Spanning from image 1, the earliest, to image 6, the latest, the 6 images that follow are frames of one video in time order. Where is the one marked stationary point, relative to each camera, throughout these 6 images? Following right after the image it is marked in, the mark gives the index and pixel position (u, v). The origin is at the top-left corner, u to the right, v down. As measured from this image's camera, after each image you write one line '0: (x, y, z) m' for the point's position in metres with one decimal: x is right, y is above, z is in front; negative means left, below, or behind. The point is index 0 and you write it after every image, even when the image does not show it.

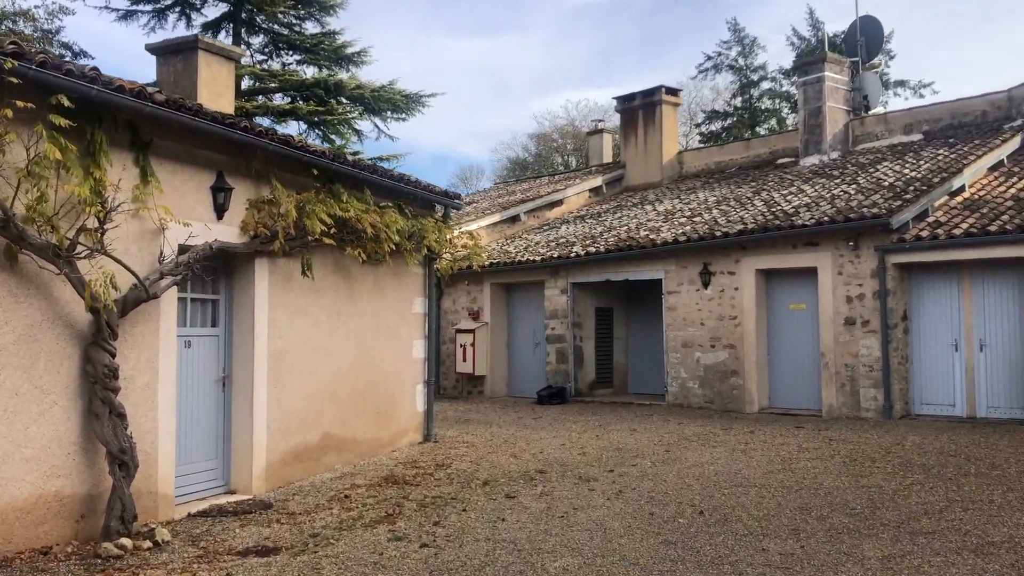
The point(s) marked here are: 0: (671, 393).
0: (+2.0, -1.3, +11.3) m
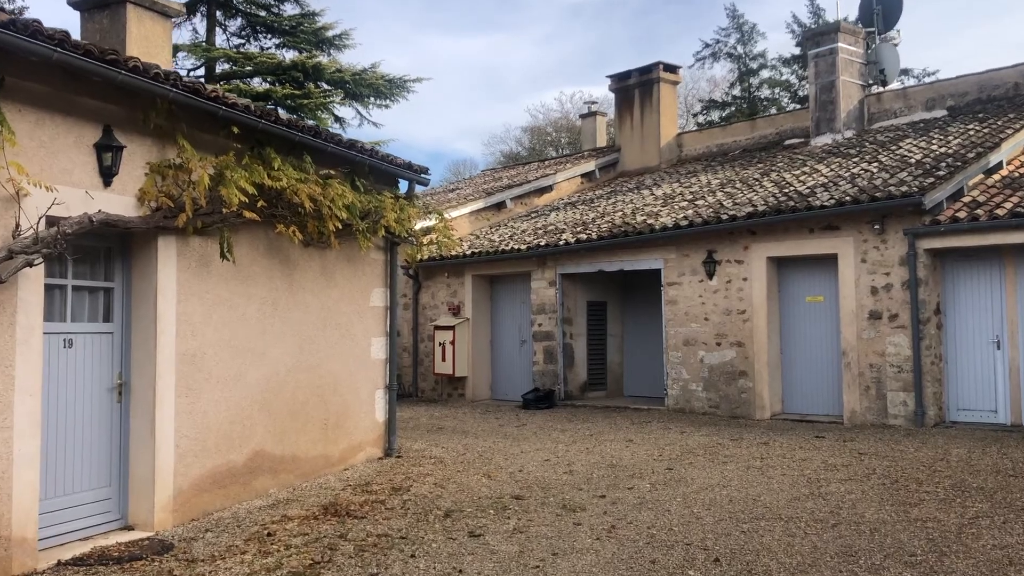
0: (+1.8, -1.2, +10.1) m
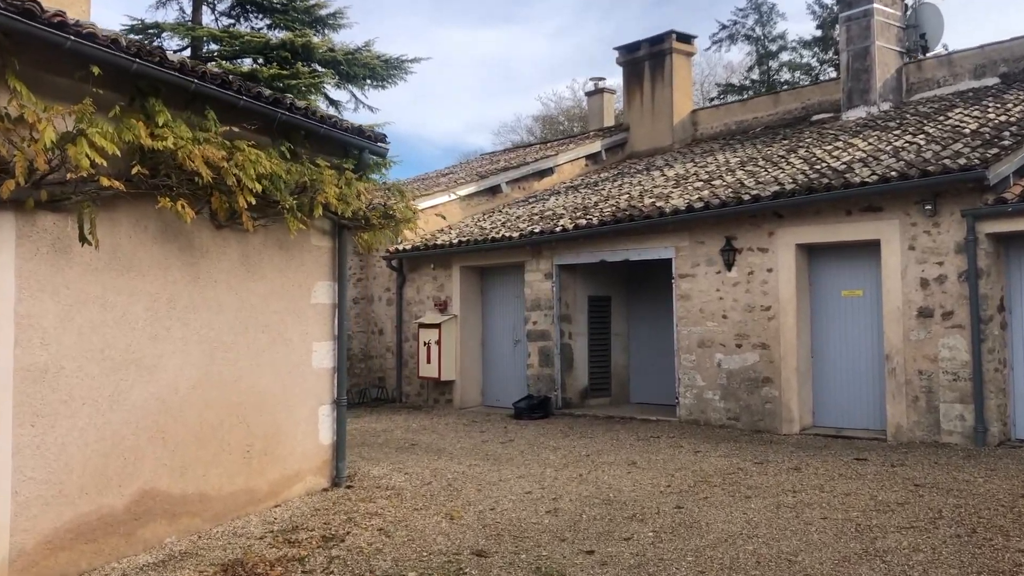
0: (+1.6, -1.1, +8.8) m
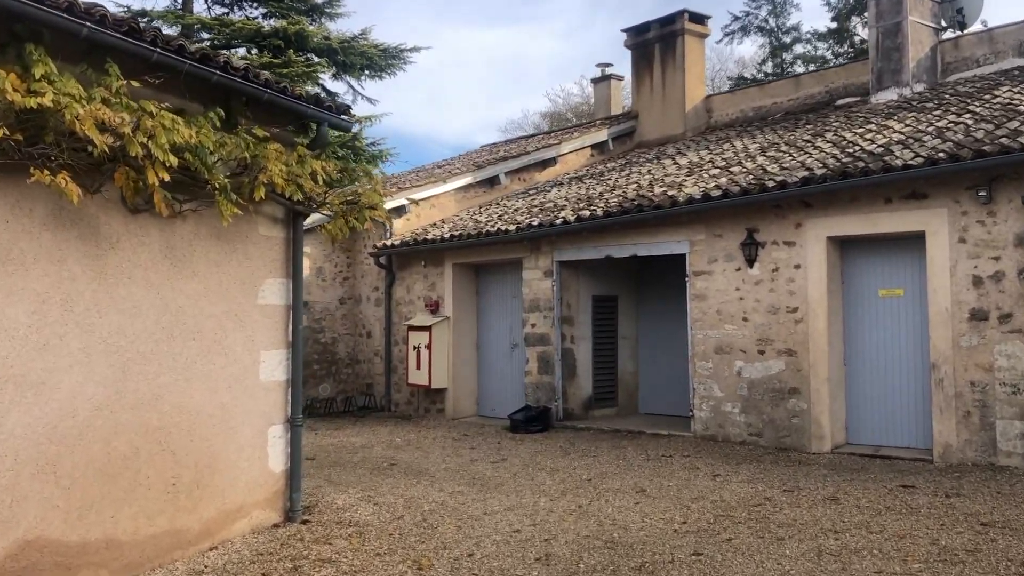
0: (+1.6, -1.1, +7.8) m
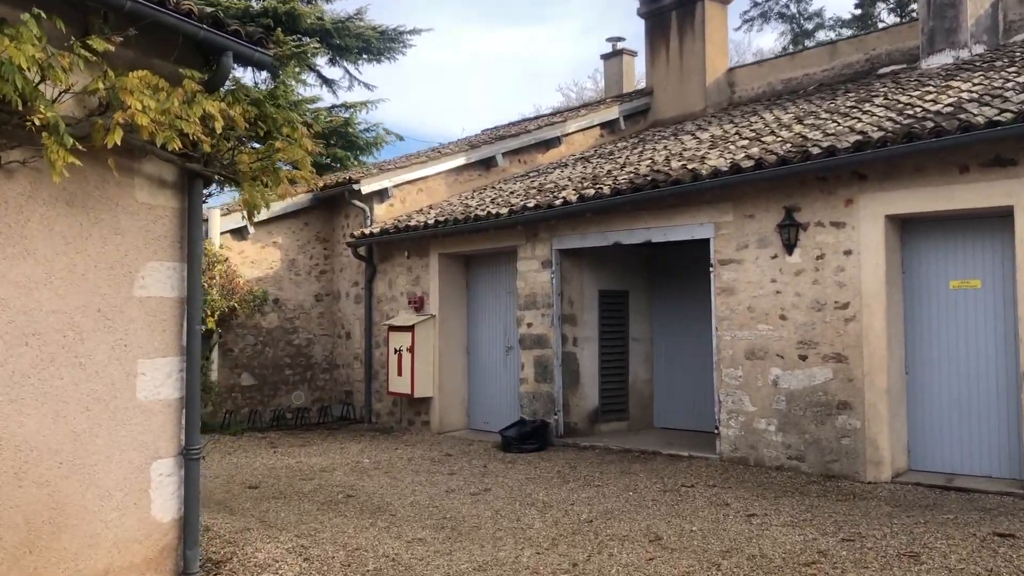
0: (+1.5, -1.1, +6.5) m
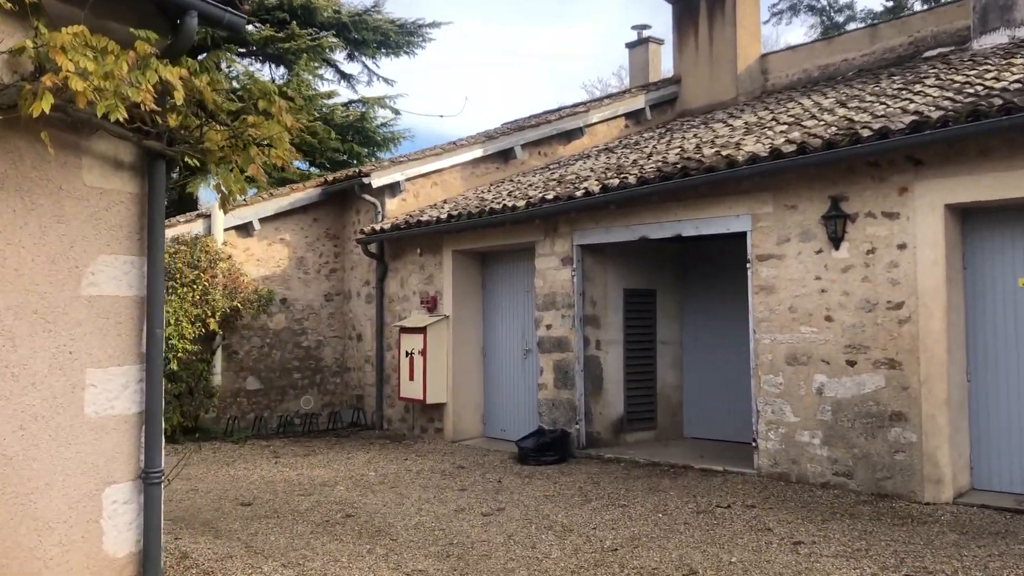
0: (+1.6, -1.1, +5.9) m
